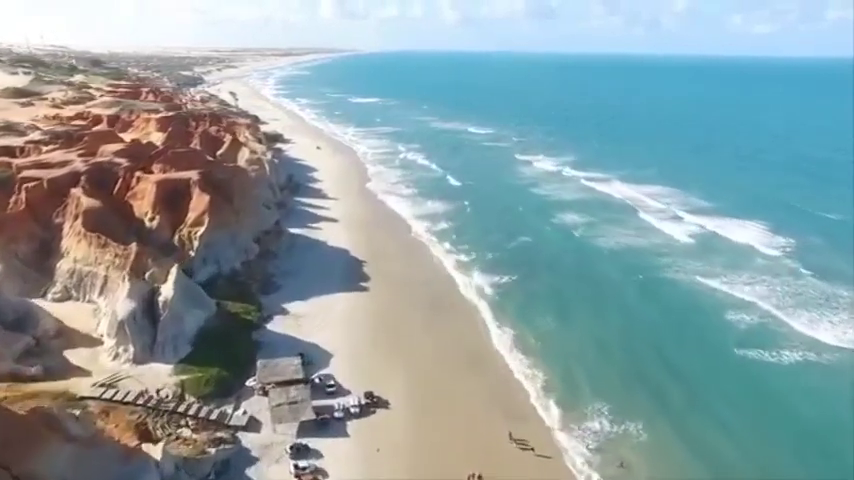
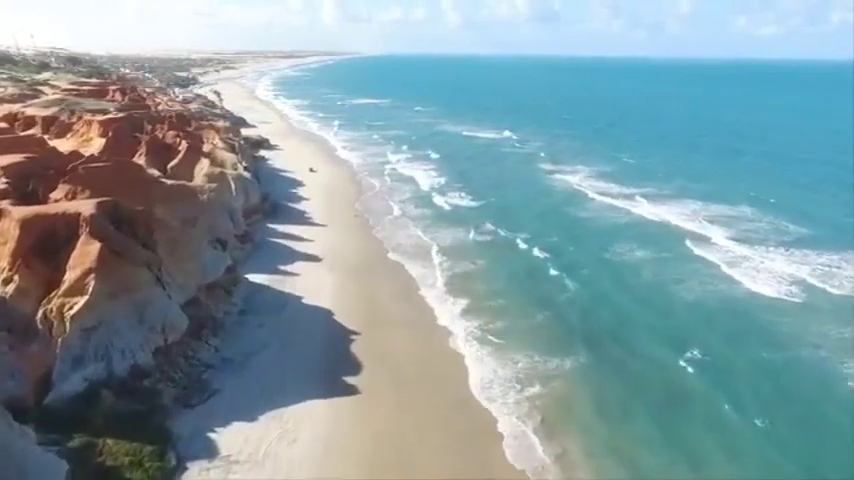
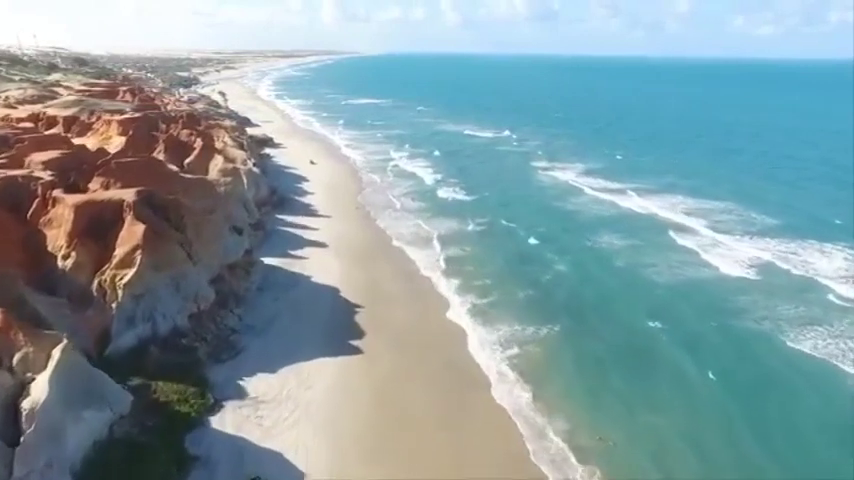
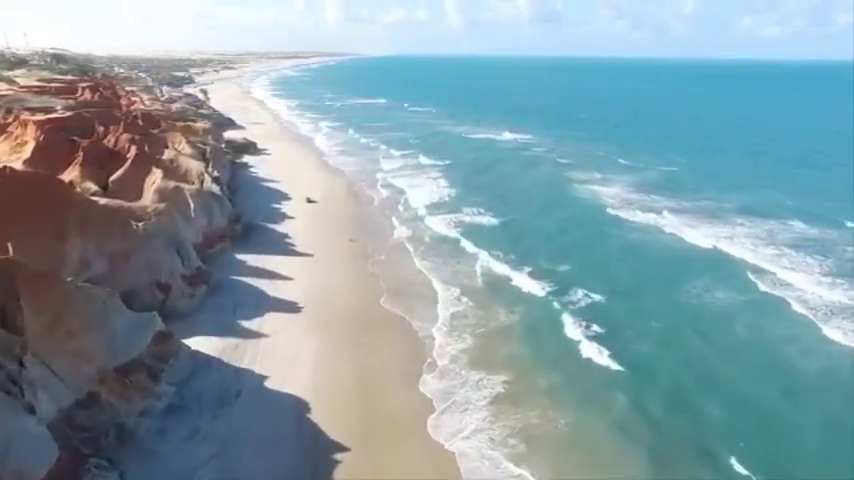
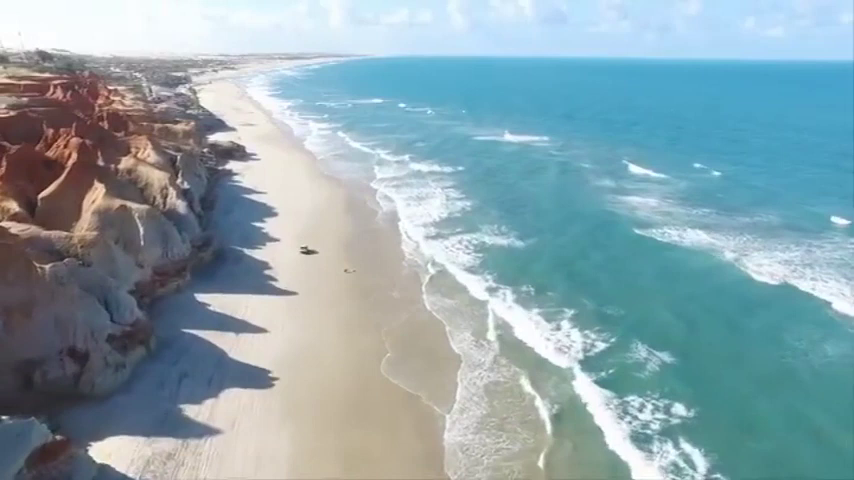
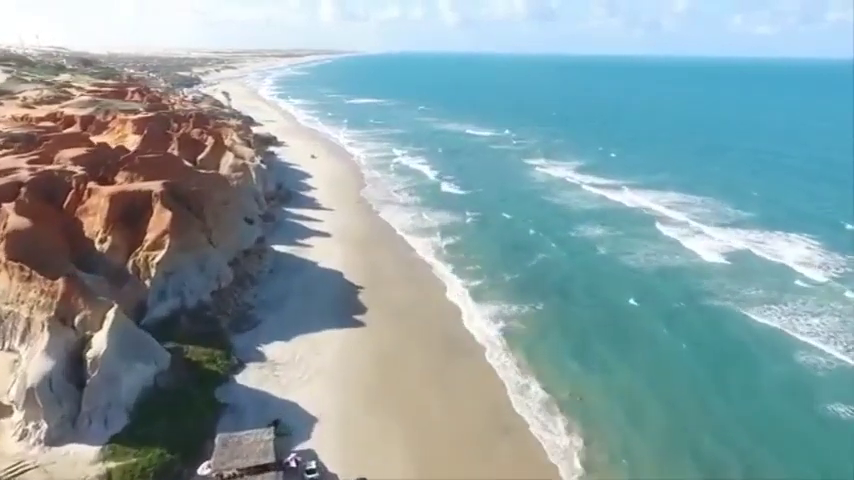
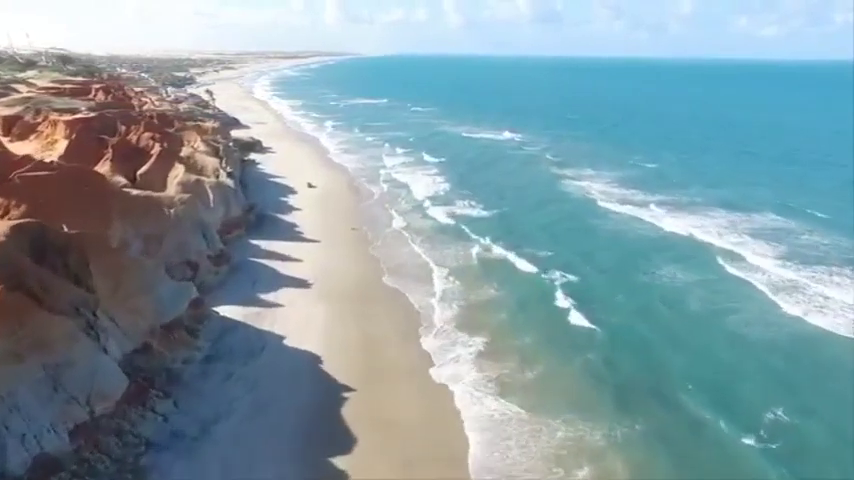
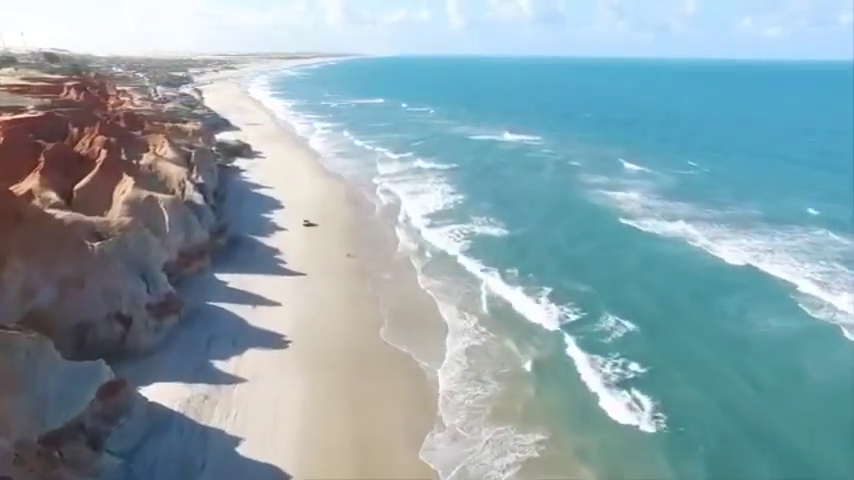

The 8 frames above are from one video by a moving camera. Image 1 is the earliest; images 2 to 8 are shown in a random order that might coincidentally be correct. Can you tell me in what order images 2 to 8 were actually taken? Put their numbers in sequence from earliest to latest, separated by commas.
6, 3, 2, 7, 4, 8, 5
